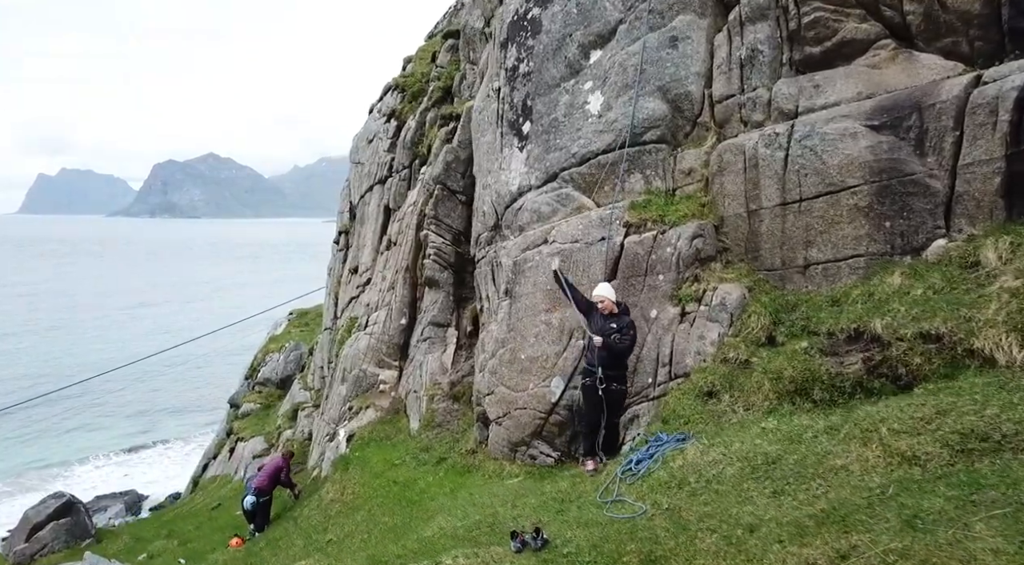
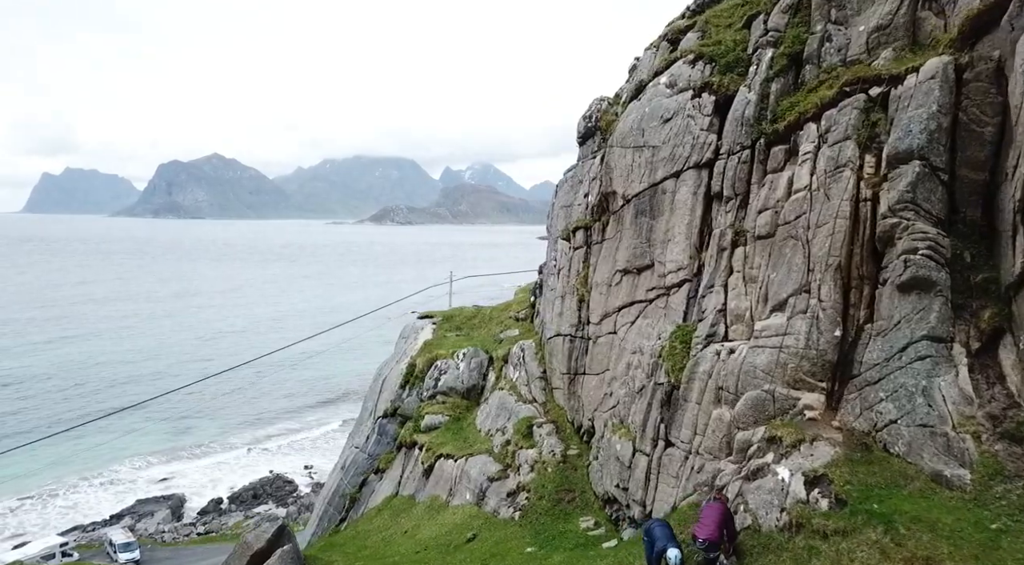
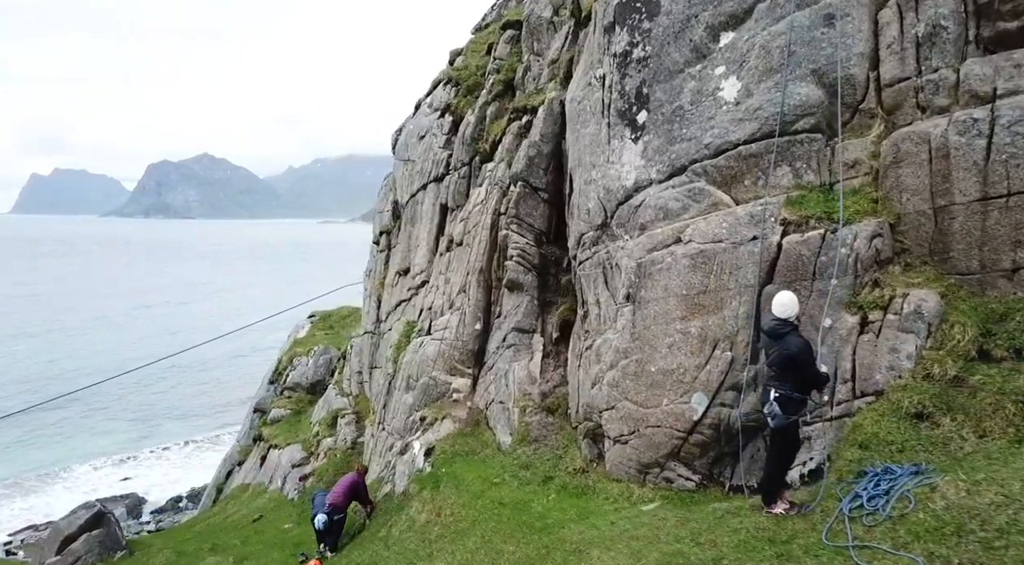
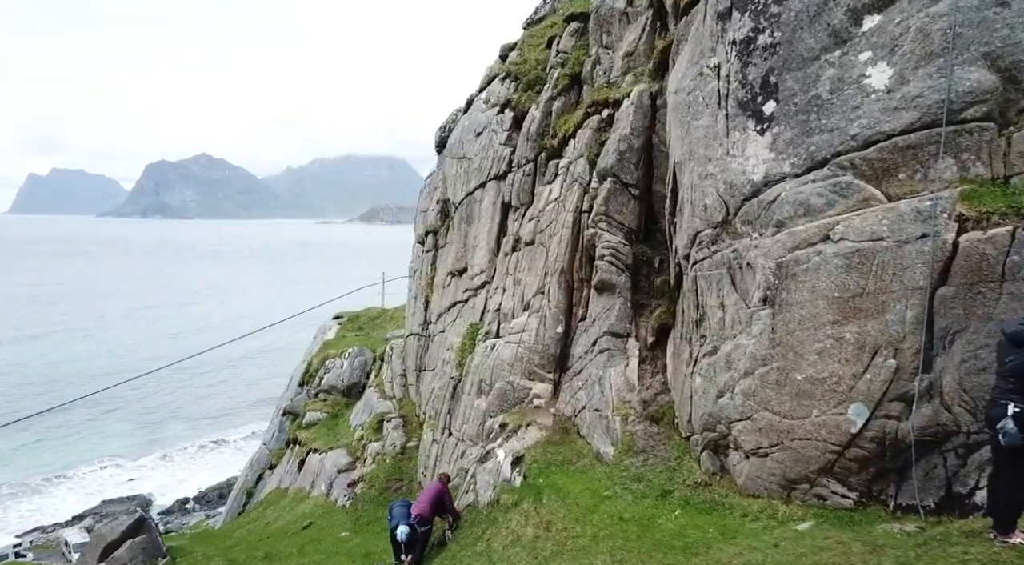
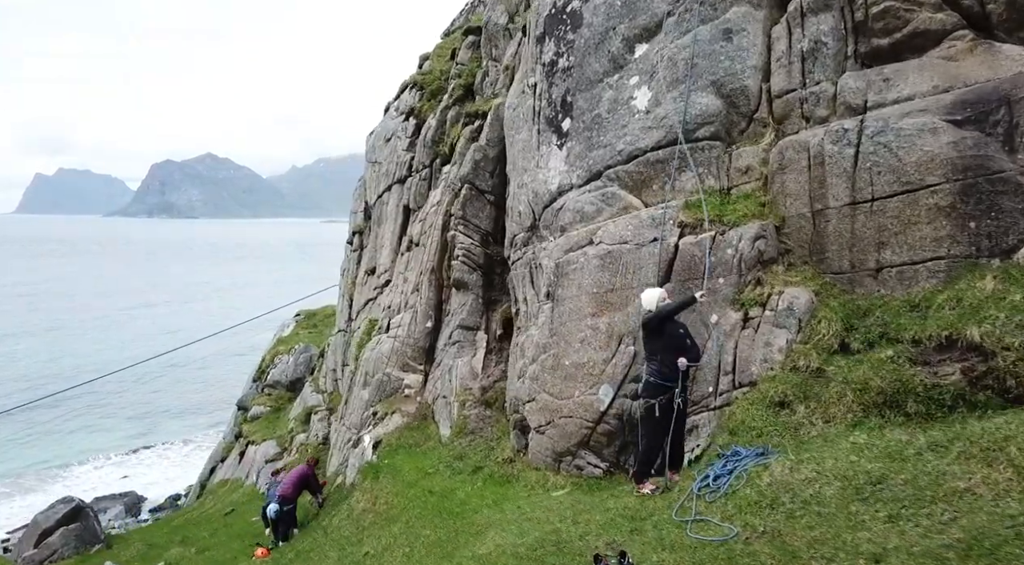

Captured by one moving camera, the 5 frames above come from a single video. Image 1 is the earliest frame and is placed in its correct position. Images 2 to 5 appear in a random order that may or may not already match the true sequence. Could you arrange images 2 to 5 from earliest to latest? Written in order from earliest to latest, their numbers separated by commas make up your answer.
5, 3, 4, 2
